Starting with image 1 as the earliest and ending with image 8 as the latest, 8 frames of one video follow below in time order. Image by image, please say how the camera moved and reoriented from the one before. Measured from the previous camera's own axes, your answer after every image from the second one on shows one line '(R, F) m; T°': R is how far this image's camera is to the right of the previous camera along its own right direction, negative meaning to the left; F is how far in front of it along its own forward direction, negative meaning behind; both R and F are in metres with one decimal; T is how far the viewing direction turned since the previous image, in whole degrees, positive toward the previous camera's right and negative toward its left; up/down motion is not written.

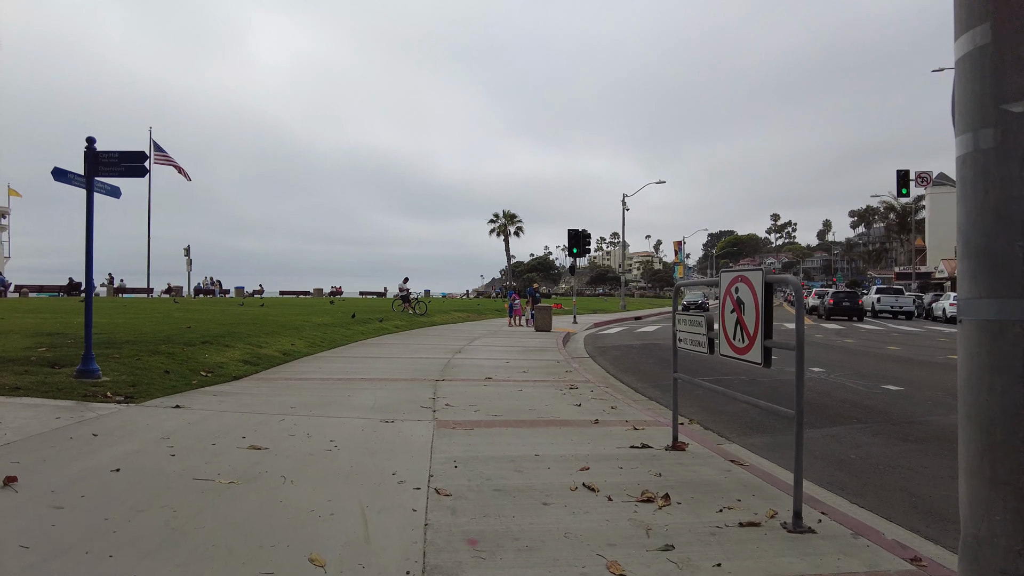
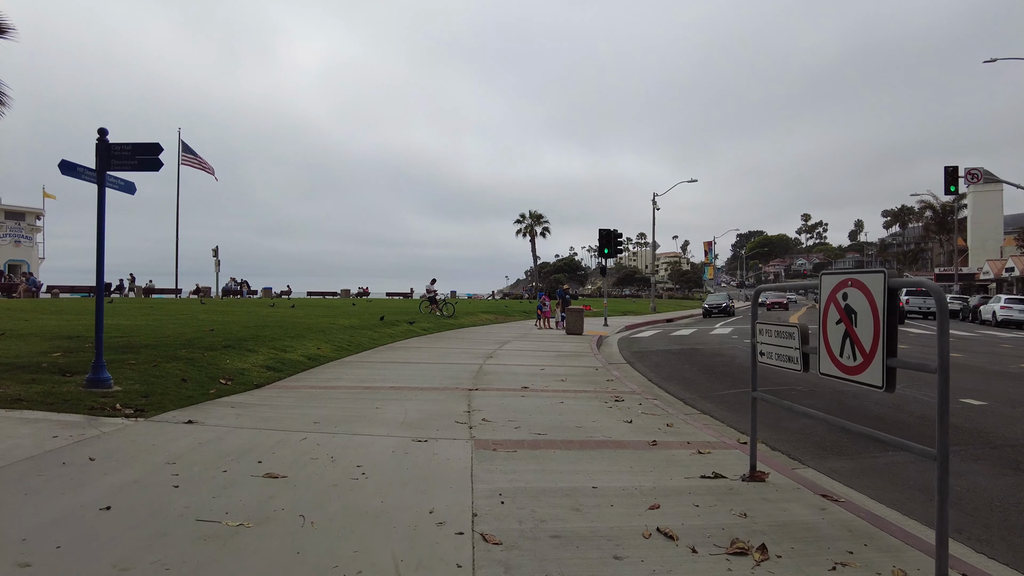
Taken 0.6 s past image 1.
(-0.2, +0.8) m; -2°
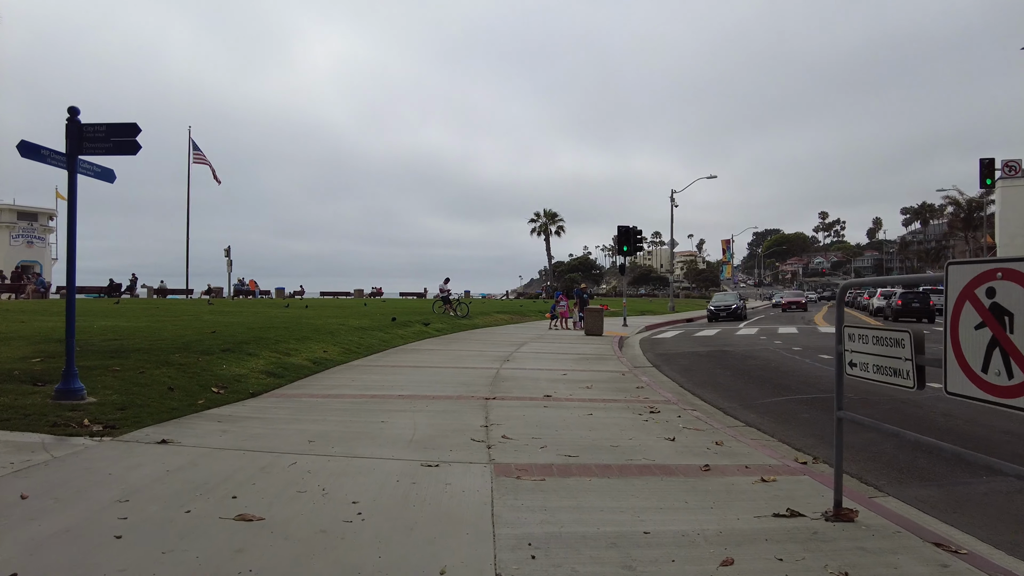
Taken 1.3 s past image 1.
(-0.1, +1.0) m; -1°
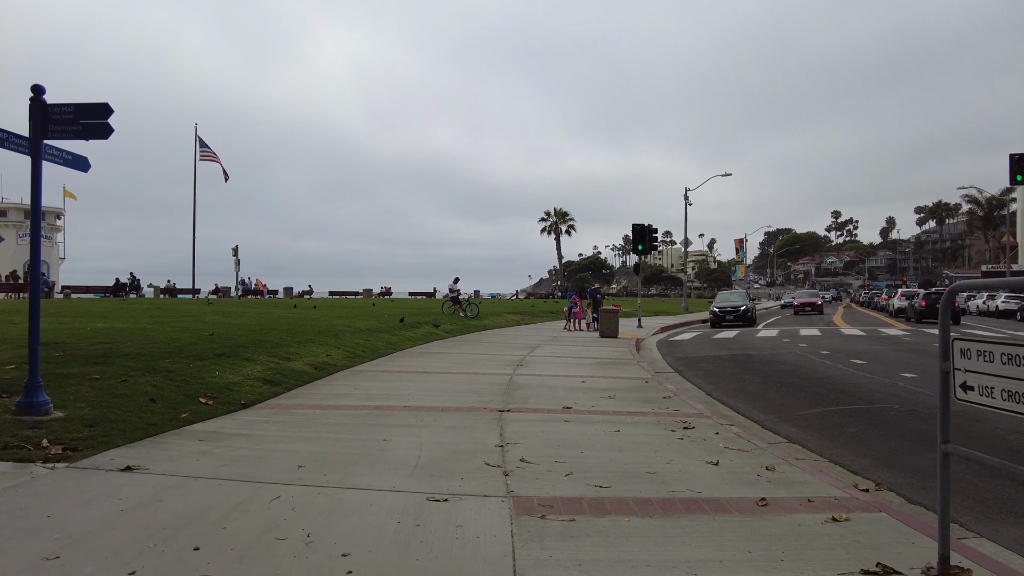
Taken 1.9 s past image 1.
(-0.1, +0.8) m; -1°
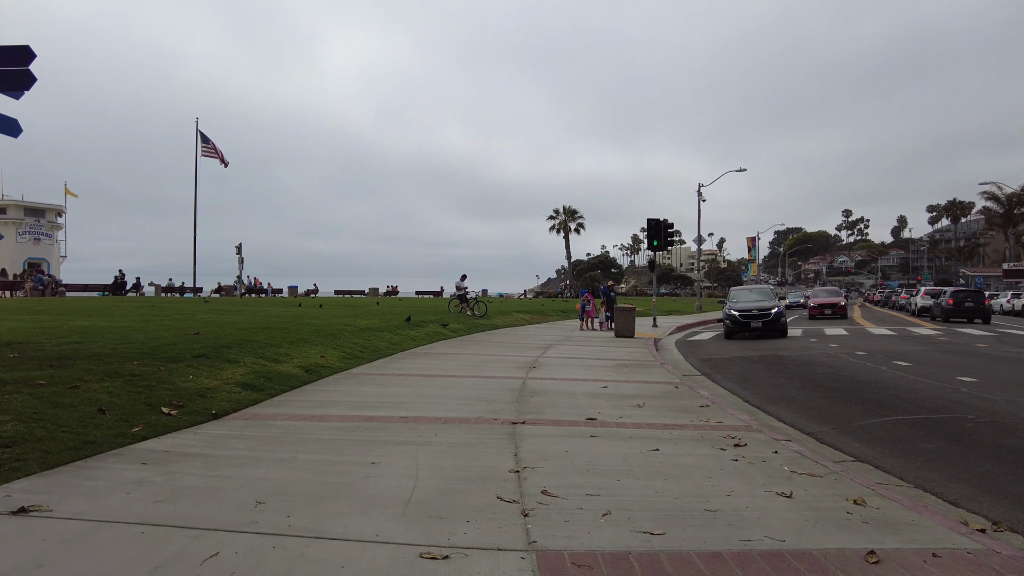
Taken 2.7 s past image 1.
(-0.1, +1.2) m; -1°
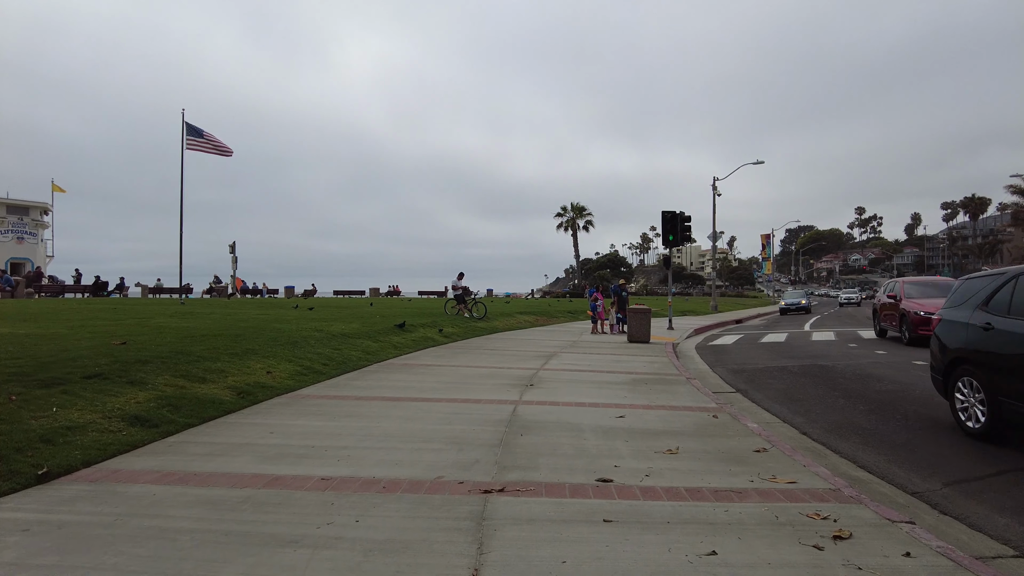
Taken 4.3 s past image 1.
(+0.3, +2.3) m; -1°
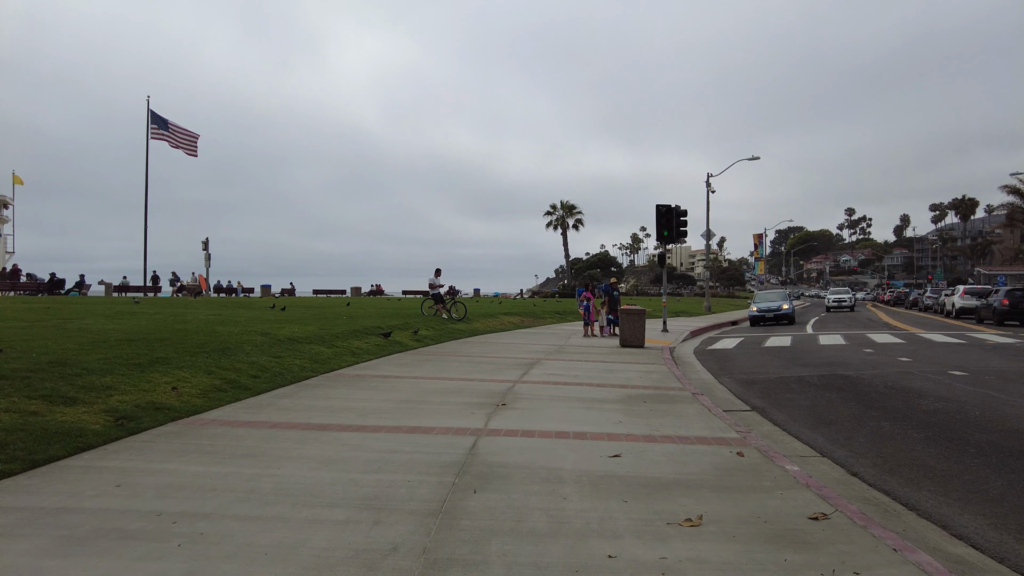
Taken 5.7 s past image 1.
(+0.3, +1.9) m; +1°
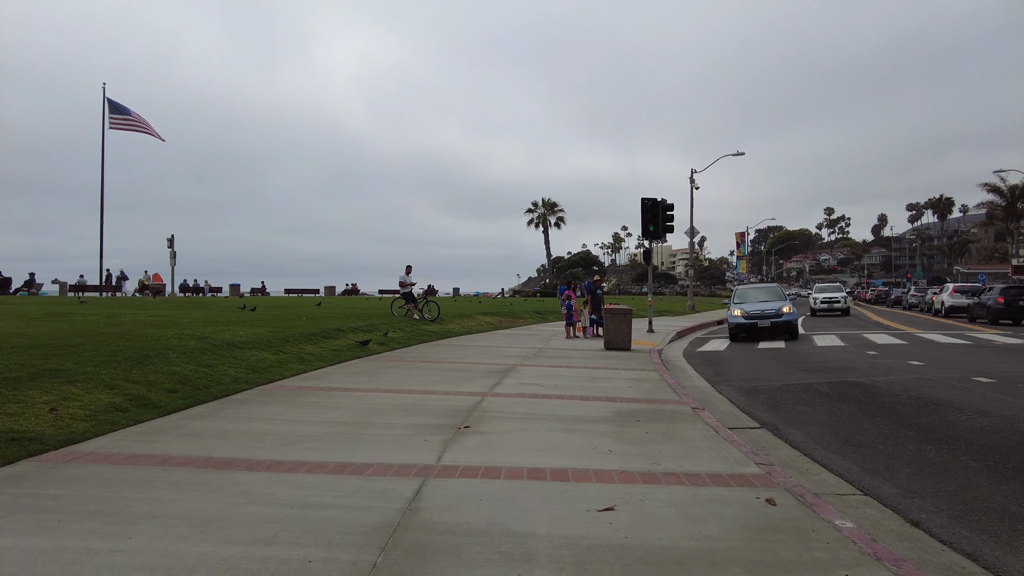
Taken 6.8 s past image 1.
(+0.2, +1.5) m; +2°
